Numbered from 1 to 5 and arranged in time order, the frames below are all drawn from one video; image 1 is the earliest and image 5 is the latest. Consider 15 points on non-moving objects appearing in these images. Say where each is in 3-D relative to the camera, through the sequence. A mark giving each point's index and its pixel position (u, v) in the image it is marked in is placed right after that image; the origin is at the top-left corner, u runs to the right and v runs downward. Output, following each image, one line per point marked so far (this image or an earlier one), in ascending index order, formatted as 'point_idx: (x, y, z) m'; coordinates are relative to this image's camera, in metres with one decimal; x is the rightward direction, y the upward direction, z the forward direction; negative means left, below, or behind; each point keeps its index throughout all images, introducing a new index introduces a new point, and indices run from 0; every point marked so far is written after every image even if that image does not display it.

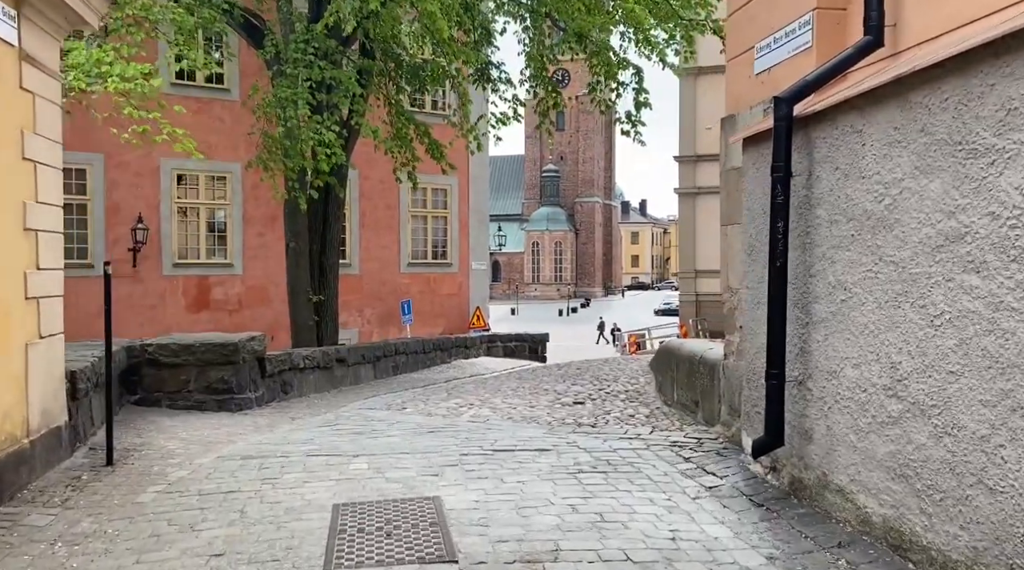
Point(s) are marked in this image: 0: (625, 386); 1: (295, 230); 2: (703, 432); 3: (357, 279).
0: (+1.1, -1.0, +8.7) m
1: (-3.3, +0.8, +13.1) m
2: (+1.4, -1.0, +6.2) m
3: (-3.5, +0.1, +19.8) m
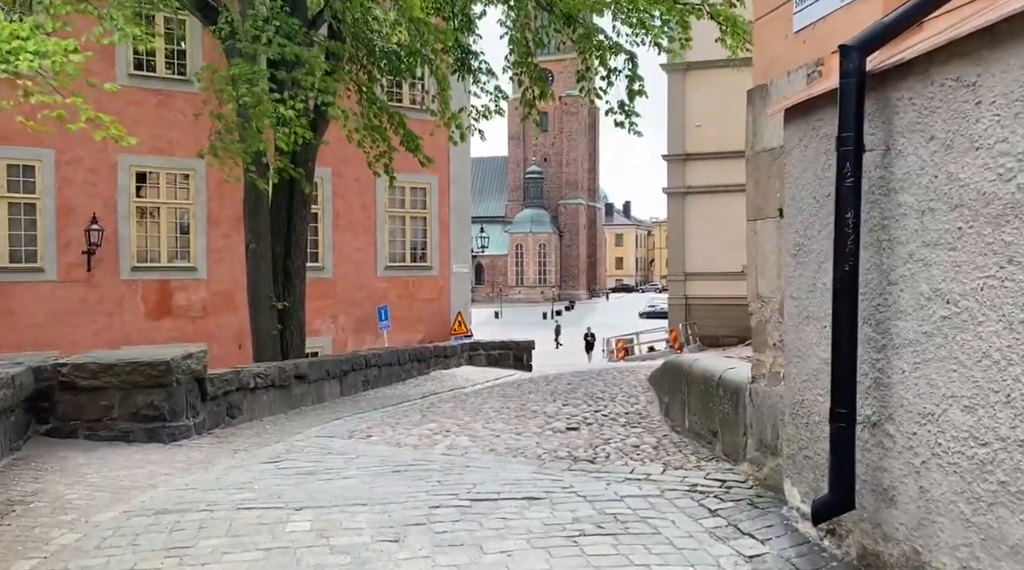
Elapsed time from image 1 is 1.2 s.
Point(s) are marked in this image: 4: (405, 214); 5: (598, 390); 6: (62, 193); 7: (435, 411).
0: (+1.0, -1.1, +7.6) m
1: (-3.5, +0.8, +12.0) m
2: (+1.3, -1.1, +5.1) m
3: (-3.9, 0.0, +18.6) m
4: (-2.4, +1.6, +19.6) m
5: (+0.9, -1.1, +8.8) m
6: (-8.3, +1.7, +16.1) m
7: (-0.7, -1.2, +8.3) m
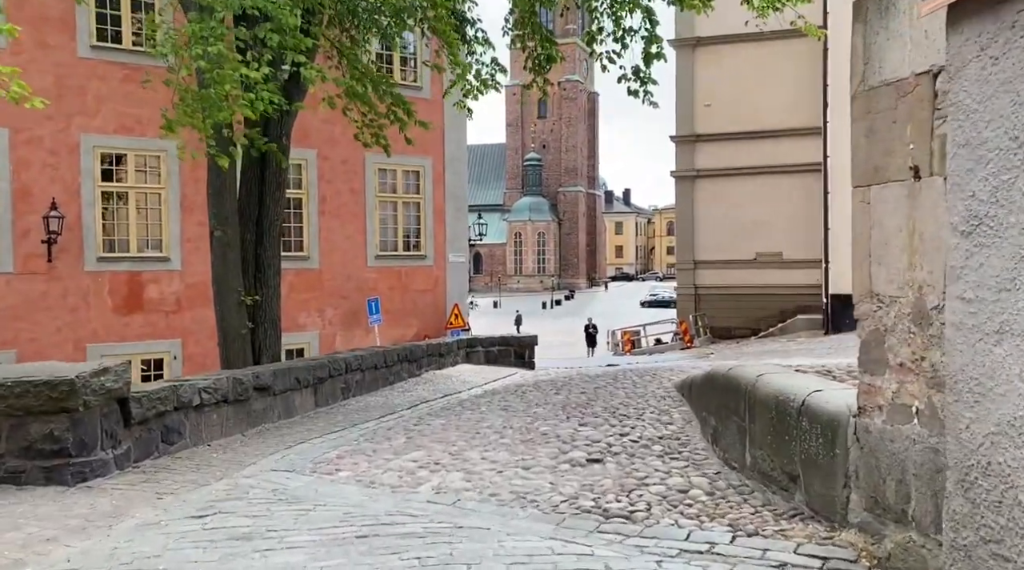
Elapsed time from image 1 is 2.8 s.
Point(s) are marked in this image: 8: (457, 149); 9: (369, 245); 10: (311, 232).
0: (+1.0, -1.0, +6.1) m
1: (-3.5, +0.8, +10.5) m
2: (+1.3, -1.1, +3.6) m
3: (-3.9, +0.2, +17.2) m
4: (-2.4, +1.8, +18.1) m
5: (+0.9, -1.0, +7.3) m
6: (-8.3, +1.8, +14.6) m
7: (-0.7, -1.1, +6.8) m
8: (-1.2, +2.9, +18.8) m
9: (-2.9, +0.8, +17.7) m
10: (-3.9, +1.0, +17.0) m
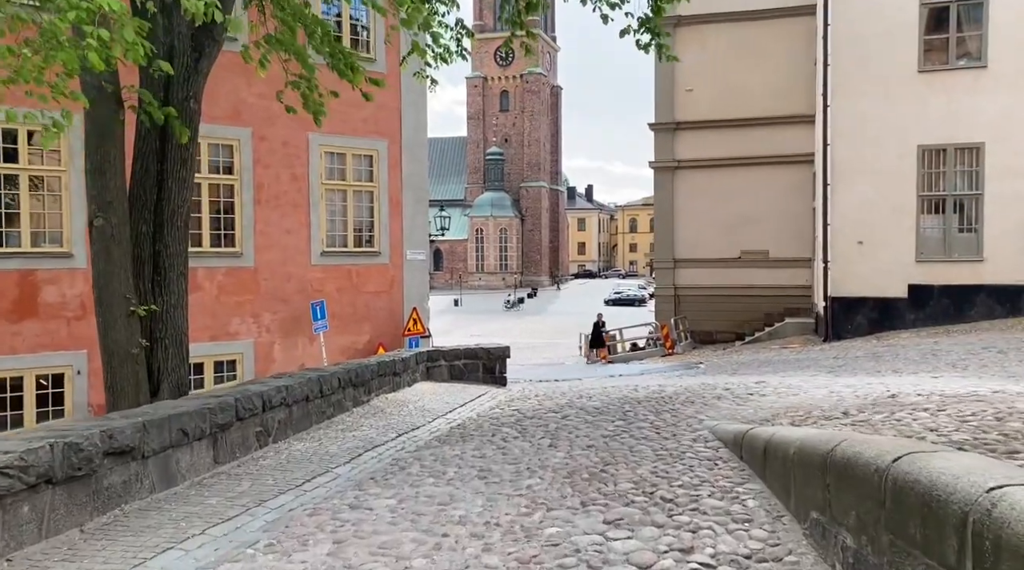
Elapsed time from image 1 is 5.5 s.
0: (+1.0, -1.1, +3.8) m
1: (-3.7, +0.8, +8.0) m
2: (+1.4, -1.2, +1.4) m
3: (-4.4, +0.2, +14.6) m
4: (-3.0, +1.8, +15.6) m
5: (+0.8, -1.1, +5.0) m
6: (-8.7, +1.8, +11.8) m
7: (-0.8, -1.2, +4.4) m
8: (-1.8, +2.9, +16.3) m
9: (-3.5, +0.8, +15.2) m
10: (-4.5, +1.0, +14.4) m
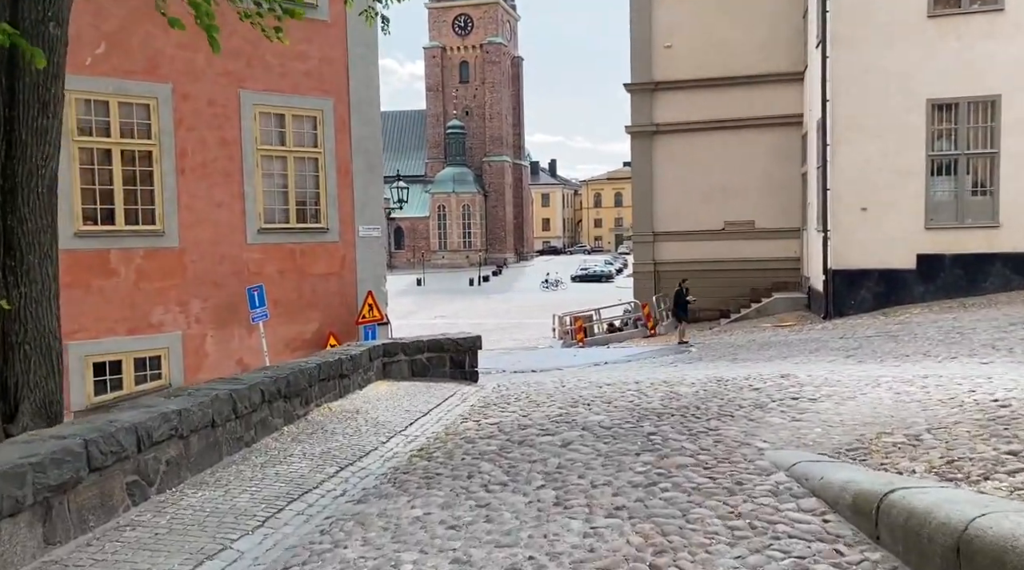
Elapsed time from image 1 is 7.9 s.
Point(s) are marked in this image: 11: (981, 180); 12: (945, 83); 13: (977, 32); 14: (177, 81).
0: (+1.0, -1.0, +1.8) m
1: (-3.9, +0.9, +5.7) m
2: (+1.5, -1.2, -0.6) m
3: (-4.8, +0.4, +12.4) m
4: (-3.5, +2.0, +13.3) m
5: (+0.8, -1.0, +3.0) m
6: (-9.1, +1.9, +9.4) m
7: (-0.8, -1.2, +2.4) m
8: (-2.4, +3.2, +14.1) m
9: (-4.0, +1.1, +13.0) m
10: (-4.9, +1.2, +12.1) m
11: (+8.9, +2.0, +16.4) m
12: (+8.1, +3.8, +16.3) m
13: (+8.6, +4.7, +16.2) m
14: (-4.8, +2.9, +12.1) m
